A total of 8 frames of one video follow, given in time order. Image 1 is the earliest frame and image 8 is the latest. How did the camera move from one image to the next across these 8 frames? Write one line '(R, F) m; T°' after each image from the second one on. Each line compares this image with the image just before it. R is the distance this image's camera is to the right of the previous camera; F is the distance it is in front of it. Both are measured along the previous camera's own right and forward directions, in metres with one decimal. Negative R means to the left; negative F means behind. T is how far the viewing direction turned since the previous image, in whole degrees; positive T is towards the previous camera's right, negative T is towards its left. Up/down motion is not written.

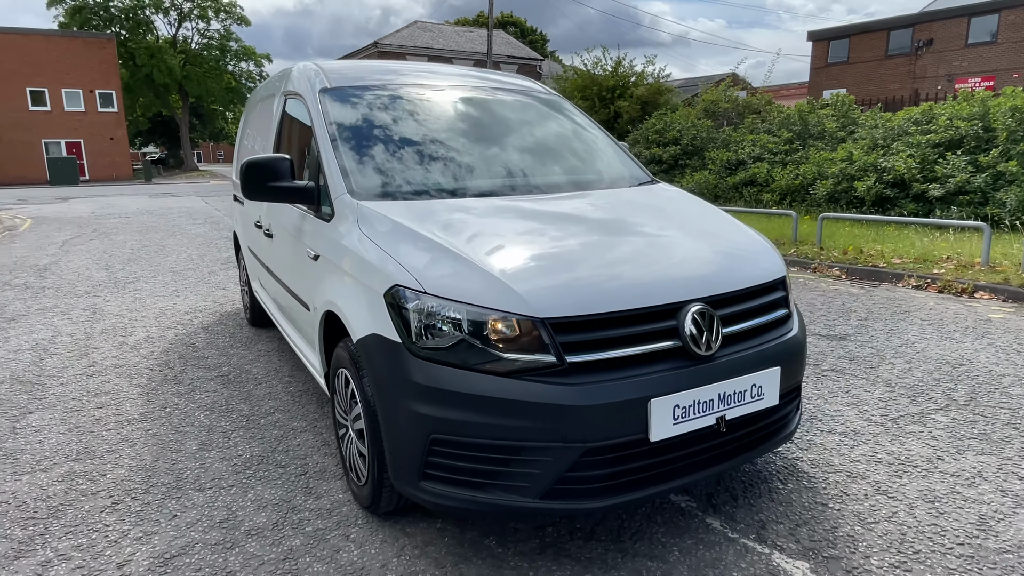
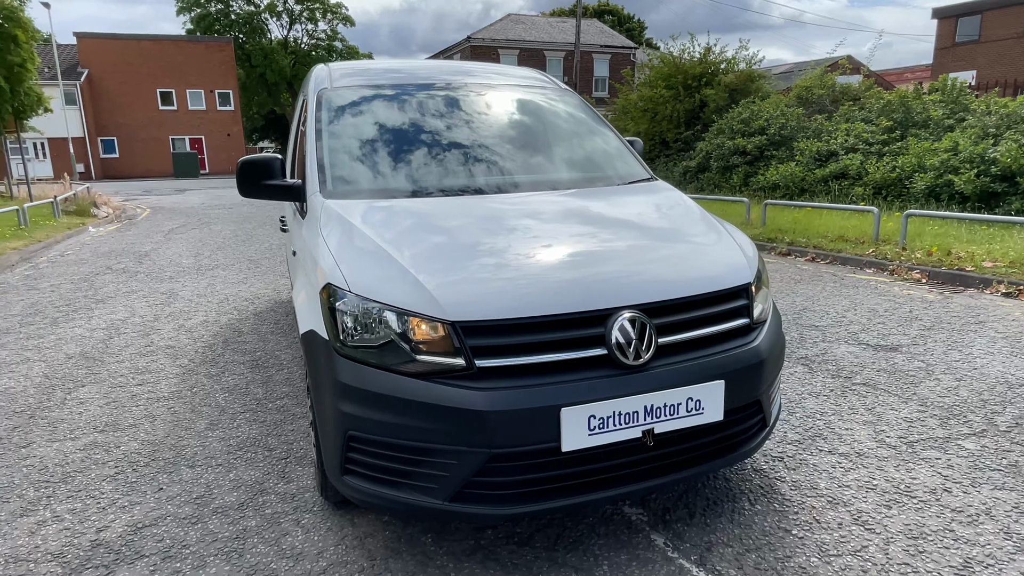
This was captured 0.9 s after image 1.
(+0.6, +0.1) m; -9°
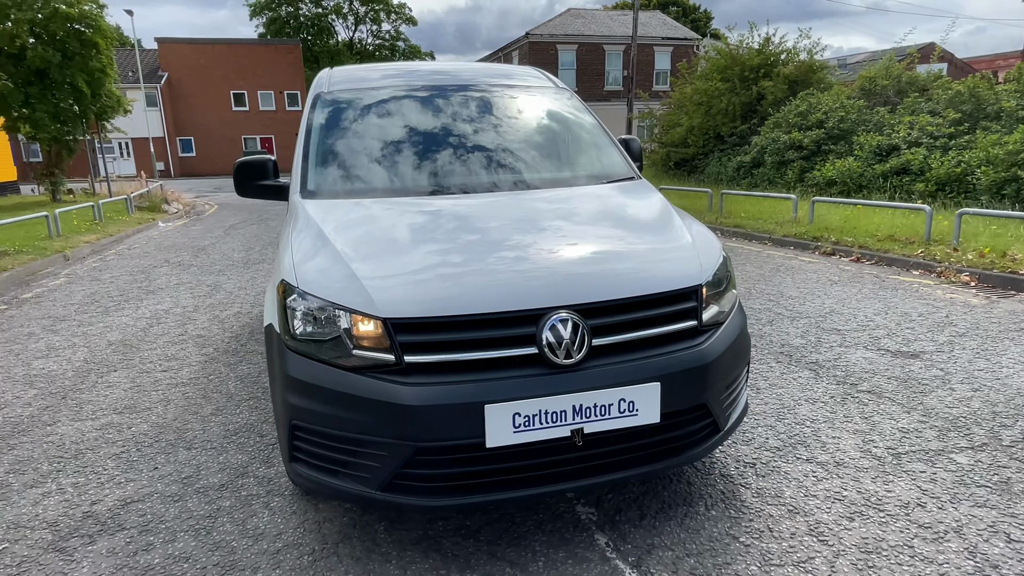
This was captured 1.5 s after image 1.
(+0.4, 0.0) m; -6°
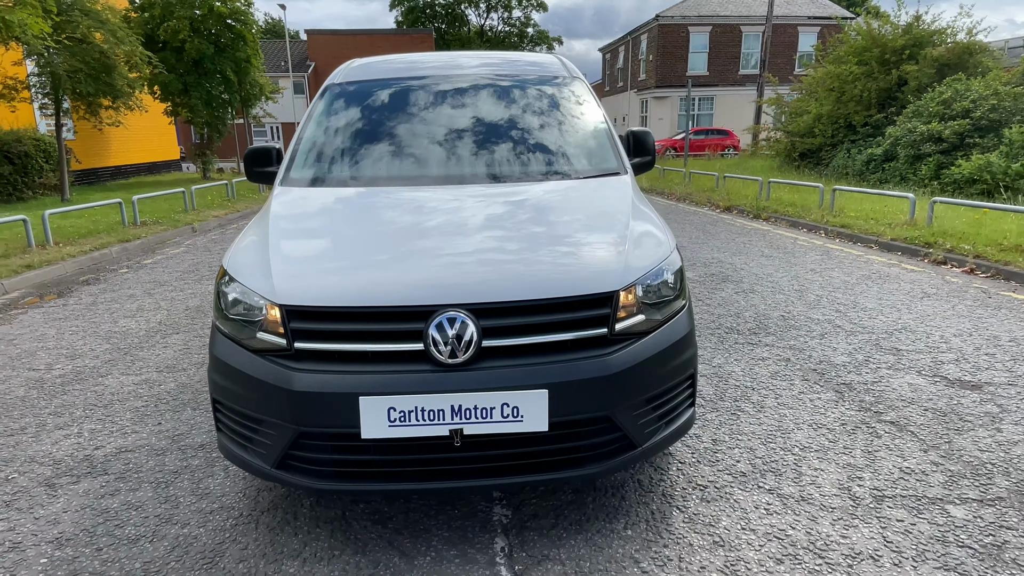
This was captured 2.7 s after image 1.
(+0.7, +0.1) m; -11°
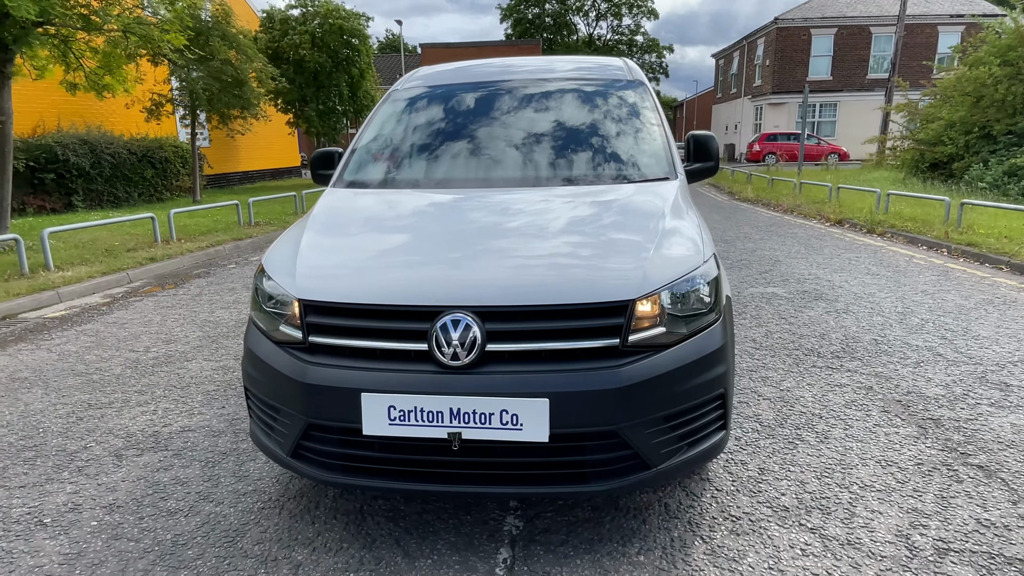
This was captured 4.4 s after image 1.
(+0.3, +0.1) m; -10°
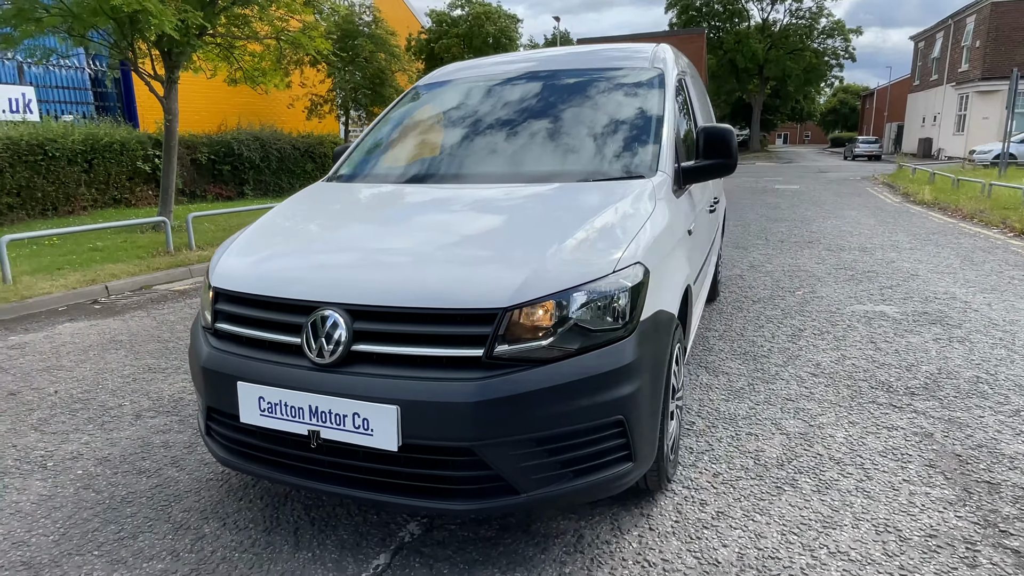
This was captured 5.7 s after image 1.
(+0.9, +0.2) m; -15°
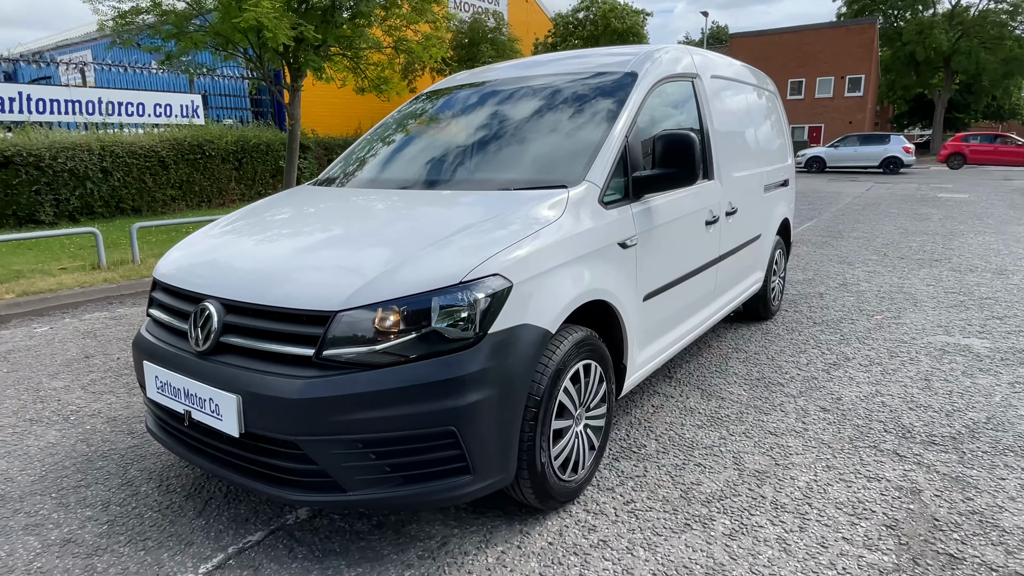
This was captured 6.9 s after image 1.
(+0.9, +0.1) m; -13°
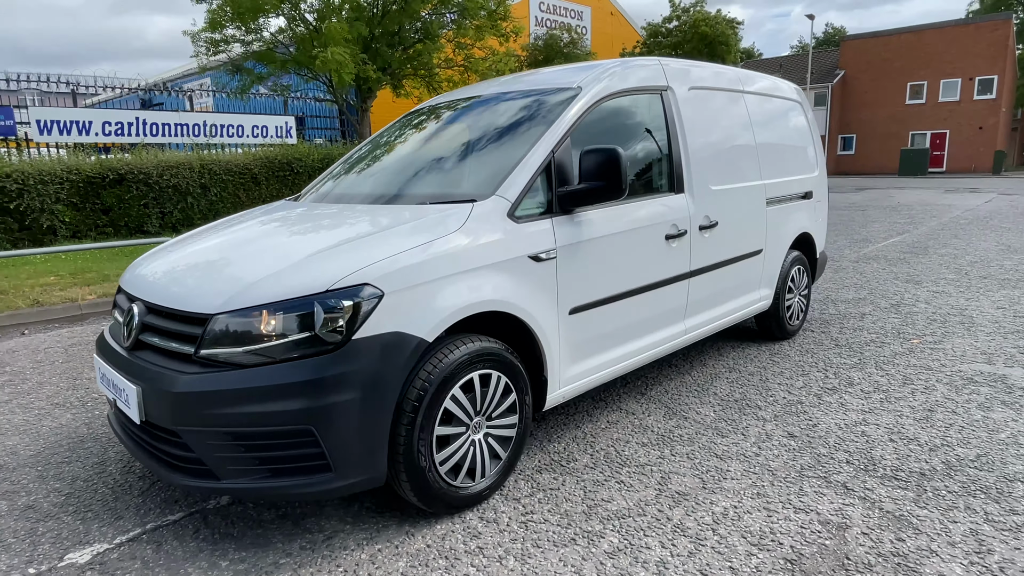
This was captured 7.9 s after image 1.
(+0.8, 0.0) m; -9°
